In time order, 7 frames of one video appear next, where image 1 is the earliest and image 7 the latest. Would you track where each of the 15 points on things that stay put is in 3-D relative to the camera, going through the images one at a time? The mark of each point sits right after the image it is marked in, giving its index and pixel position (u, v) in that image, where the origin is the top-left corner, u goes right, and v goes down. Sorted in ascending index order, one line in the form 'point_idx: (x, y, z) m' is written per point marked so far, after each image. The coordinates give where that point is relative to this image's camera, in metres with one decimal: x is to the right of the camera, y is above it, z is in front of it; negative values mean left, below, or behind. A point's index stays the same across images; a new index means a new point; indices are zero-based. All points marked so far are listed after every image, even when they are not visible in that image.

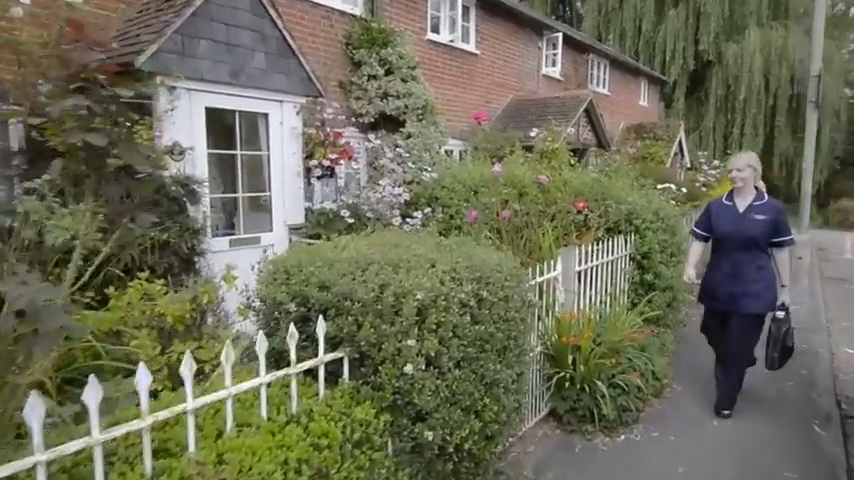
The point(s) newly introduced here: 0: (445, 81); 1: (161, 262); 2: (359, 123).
0: (+0.3, +2.7, +9.6) m
1: (-2.2, -0.2, +4.6) m
2: (-1.0, +1.6, +7.9) m
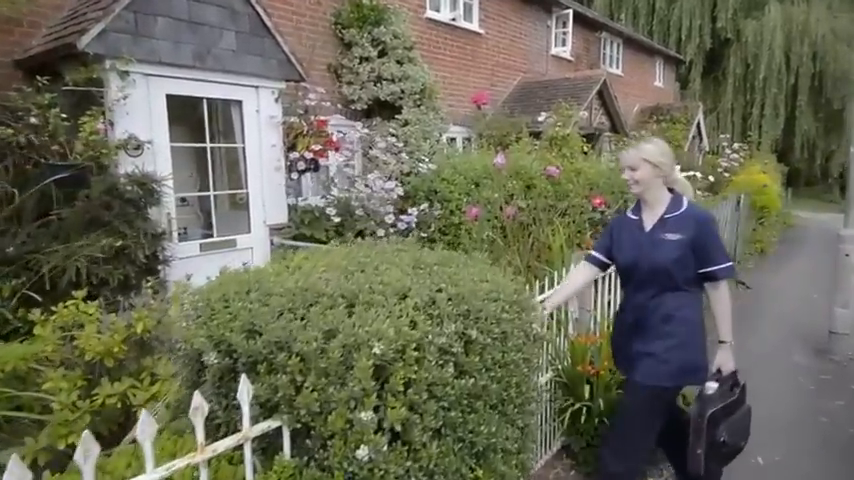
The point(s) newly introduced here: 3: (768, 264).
0: (+0.3, +2.8, +8.9) m
1: (-2.2, -0.2, +4.0) m
2: (-1.0, +1.7, +7.2) m
3: (+5.7, -0.4, +9.5) m
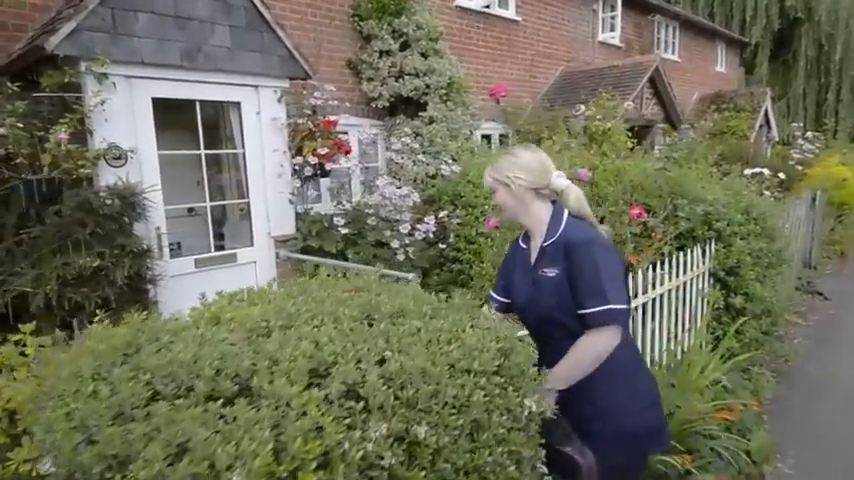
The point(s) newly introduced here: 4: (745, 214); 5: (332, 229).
0: (+0.8, +2.7, +8.2) m
1: (-2.2, -0.4, +3.7) m
2: (-0.7, +1.6, +6.7) m
3: (+6.3, -0.4, +8.3) m
4: (+2.5, +0.2, +4.3) m
5: (-0.9, +0.1, +5.0) m
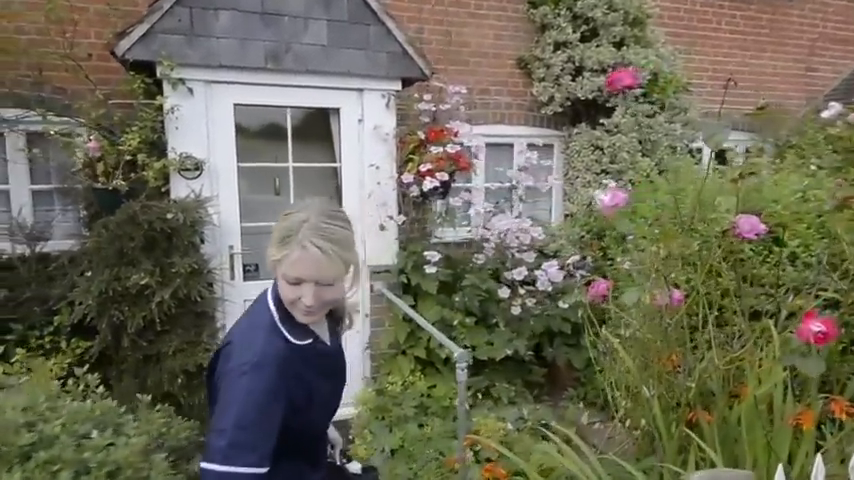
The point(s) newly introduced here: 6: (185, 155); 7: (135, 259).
0: (+3.2, +2.2, +6.2) m
1: (-1.8, -0.5, +3.4) m
2: (+1.1, +1.2, +5.5) m
3: (+7.8, -1.4, +3.8) m
4: (+2.7, -0.3, +1.9) m
5: (0.0, -0.2, +4.0) m
6: (-1.6, +0.6, +3.6) m
7: (-1.8, -0.1, +3.5) m
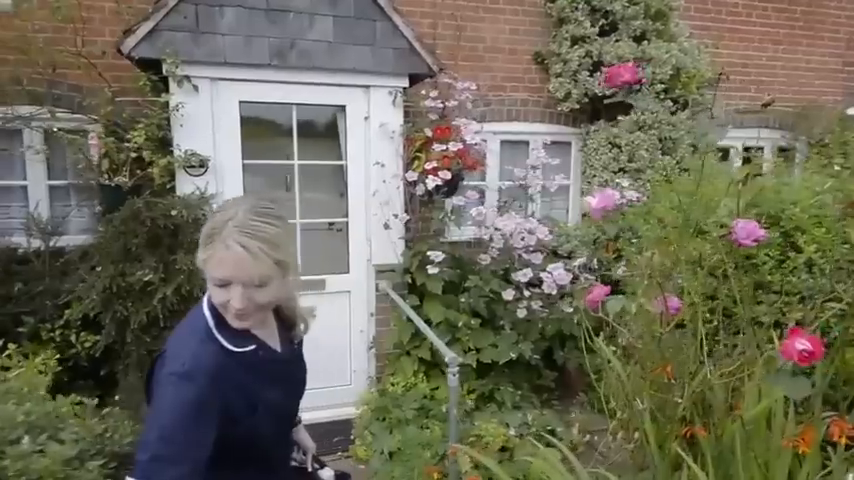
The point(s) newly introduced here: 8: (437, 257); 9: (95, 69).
0: (+3.4, +2.2, +5.9) m
1: (-1.8, -0.4, +3.4) m
2: (+1.3, +1.2, +5.3) m
3: (+7.8, -1.5, +3.3) m
4: (+2.6, -0.4, +1.7) m
5: (+0.1, -0.2, +4.0) m
6: (-1.5, +0.6, +3.6) m
7: (-1.8, -0.1, +3.5) m
8: (+0.1, -0.1, +3.9) m
9: (-2.4, +1.2, +4.1) m
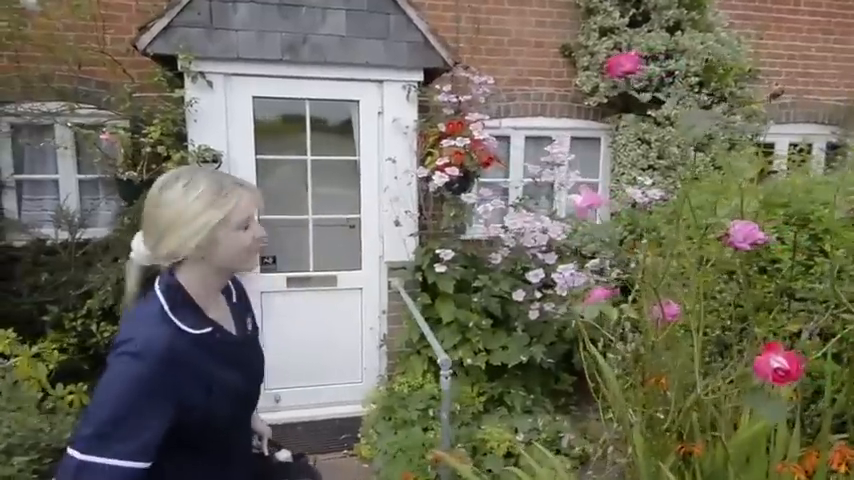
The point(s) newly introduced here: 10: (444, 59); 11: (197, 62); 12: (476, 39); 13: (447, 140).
0: (+3.6, +2.1, +5.5) m
1: (-1.7, -0.4, +3.5) m
2: (+1.5, +1.2, +5.1) m
3: (+7.8, -1.6, +2.6) m
4: (+2.5, -0.4, +1.4) m
5: (+0.2, -0.2, +3.9) m
6: (-1.5, +0.6, +3.7) m
7: (-1.7, 0.0, +3.5) m
8: (+0.2, -0.1, +3.8) m
9: (-2.3, +1.3, +4.2) m
10: (+0.1, +1.3, +3.9) m
11: (-1.5, +1.1, +3.6) m
12: (+0.4, +1.8, +4.9) m
13: (+0.1, +0.7, +3.8) m
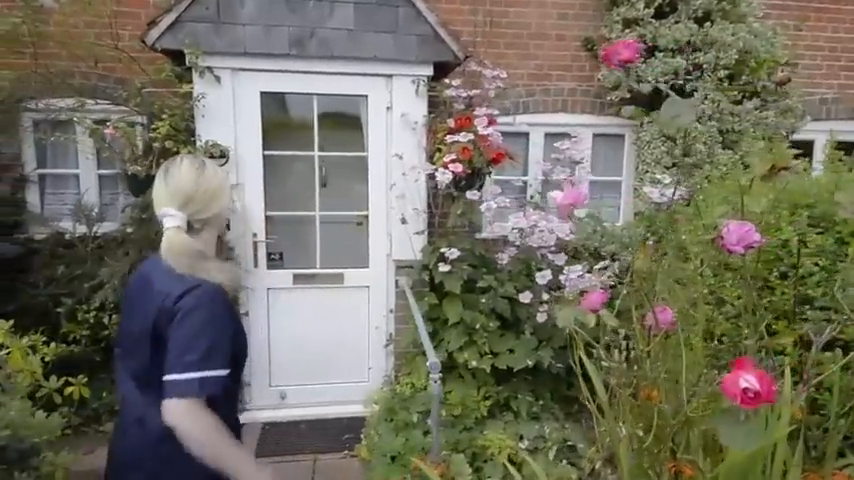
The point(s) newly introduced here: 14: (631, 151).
0: (+3.8, +2.1, +5.2) m
1: (-1.7, -0.4, +3.5) m
2: (+1.6, +1.2, +4.9) m
3: (+7.7, -1.7, +2.0) m
4: (+2.4, -0.4, +1.2) m
5: (+0.2, -0.1, +3.8) m
6: (-1.4, +0.6, +3.7) m
7: (-1.7, 0.0, +3.6) m
8: (+0.2, -0.1, +3.7) m
9: (-2.2, +1.3, +4.2) m
10: (+0.2, +1.3, +3.8) m
11: (-1.4, +1.2, +3.6) m
12: (+0.6, +1.8, +4.8) m
13: (+0.2, +0.7, +3.7) m
14: (+1.8, +0.8, +5.0) m
